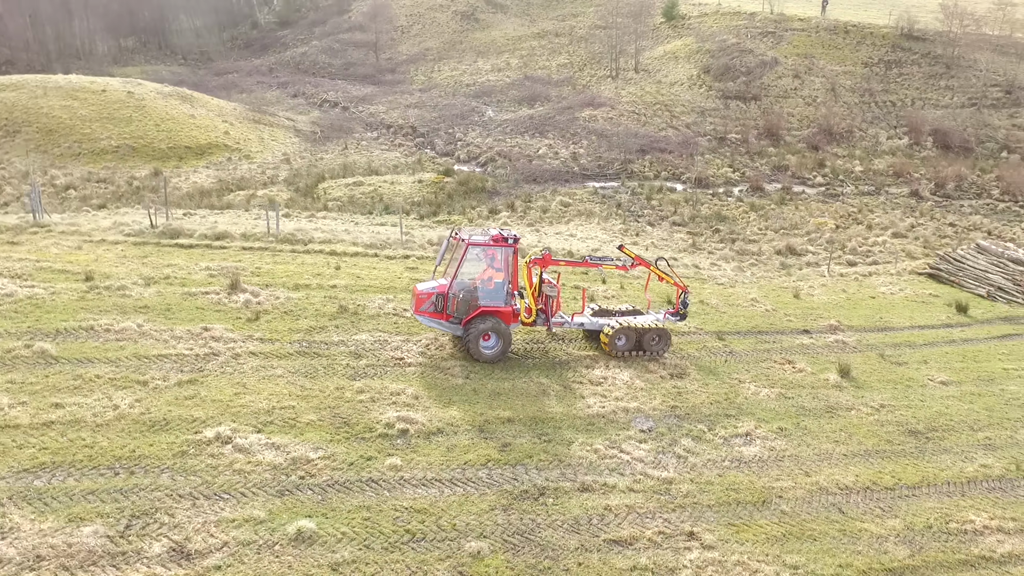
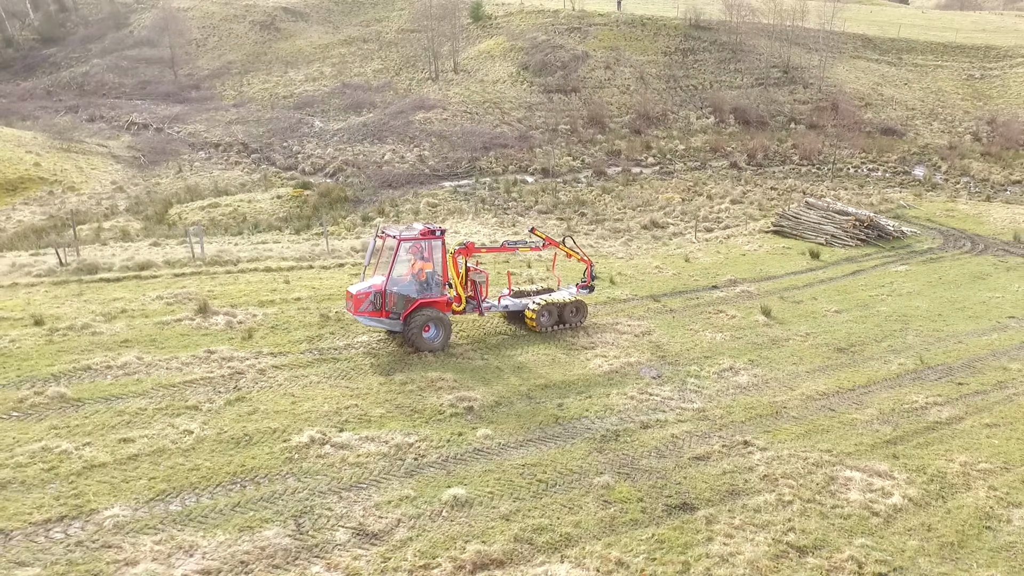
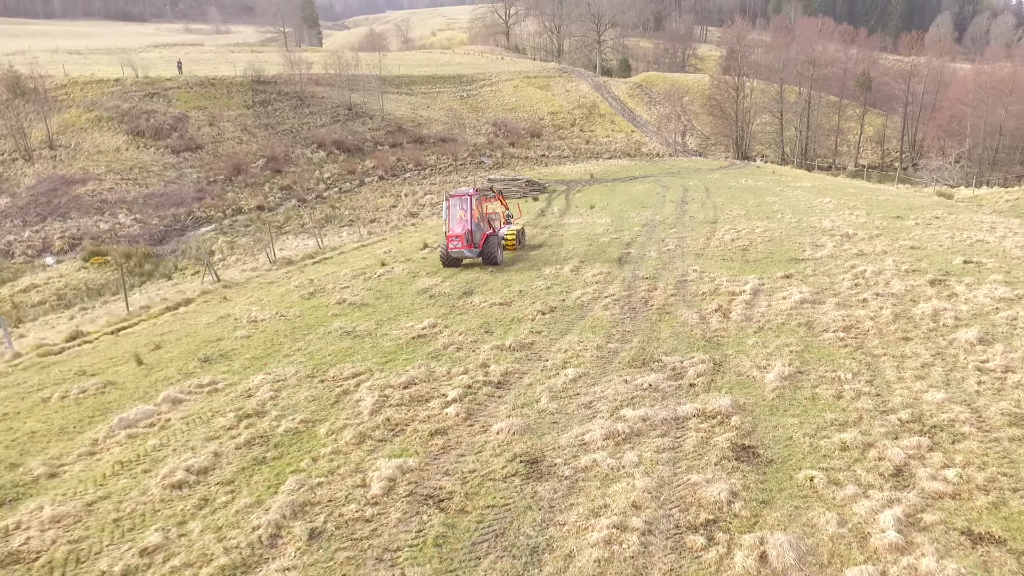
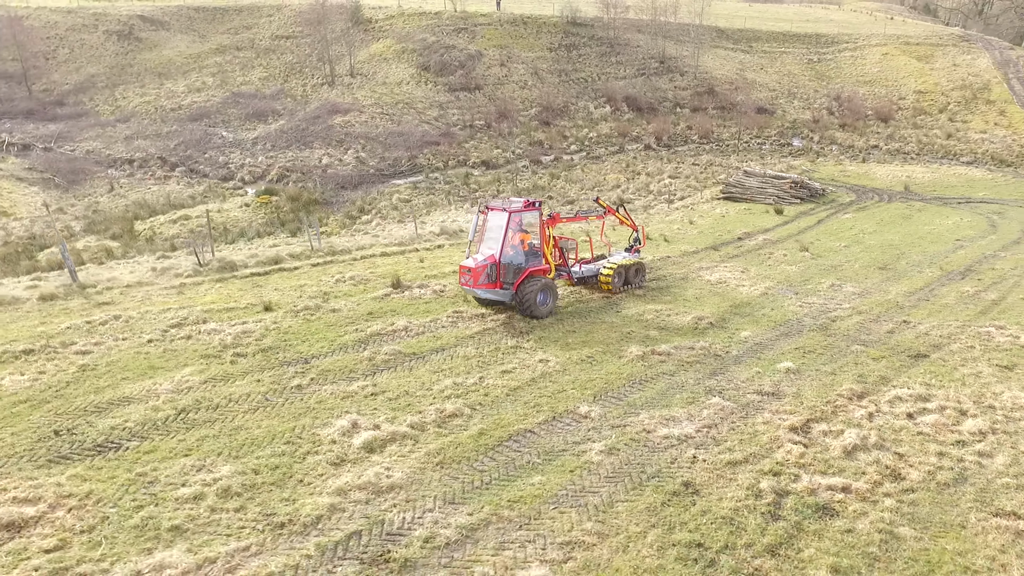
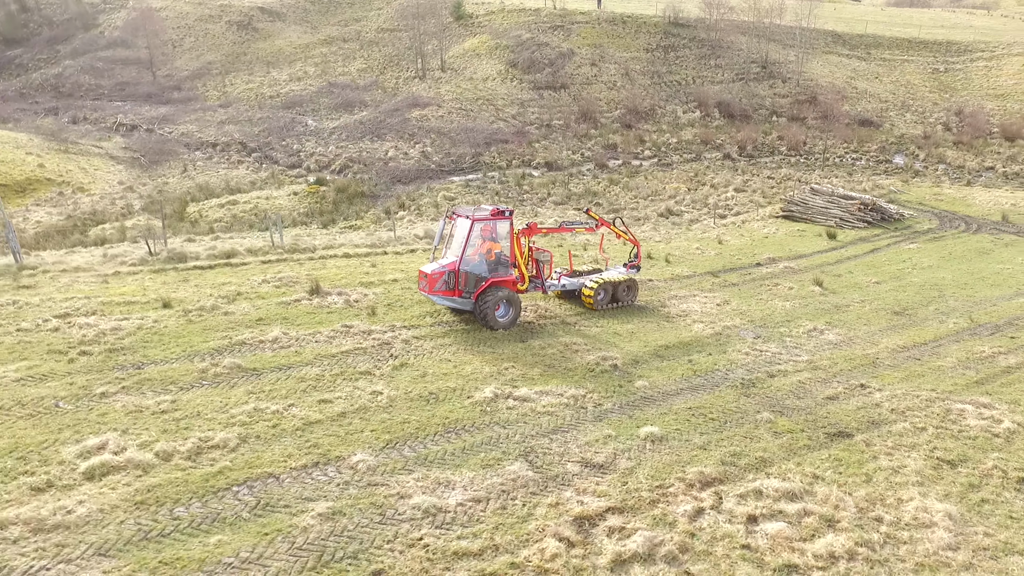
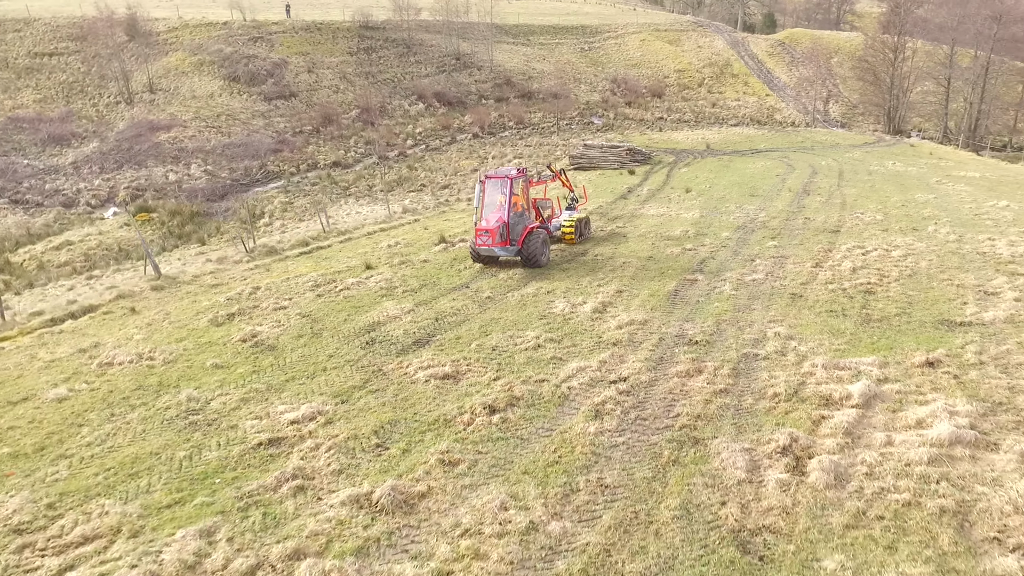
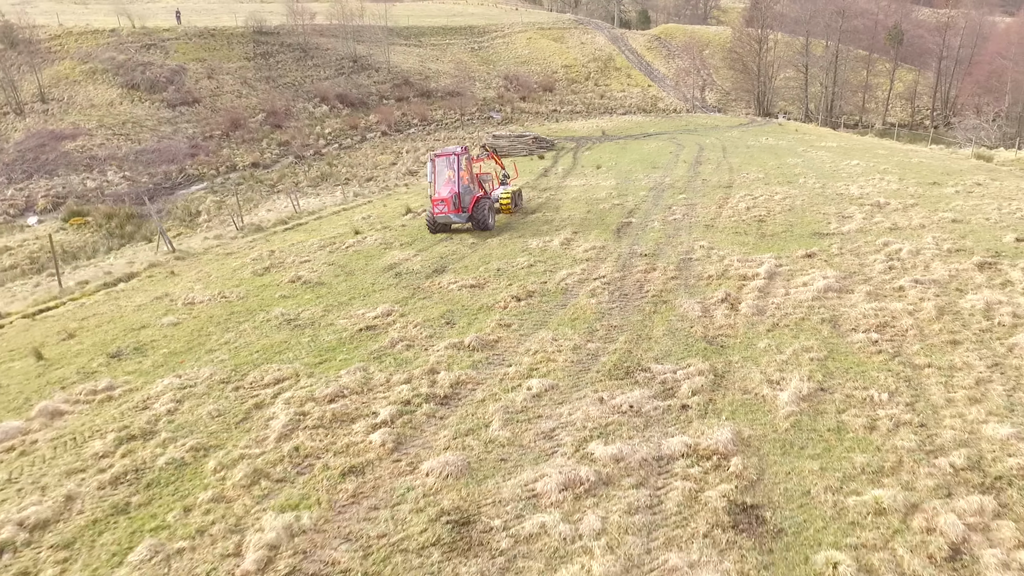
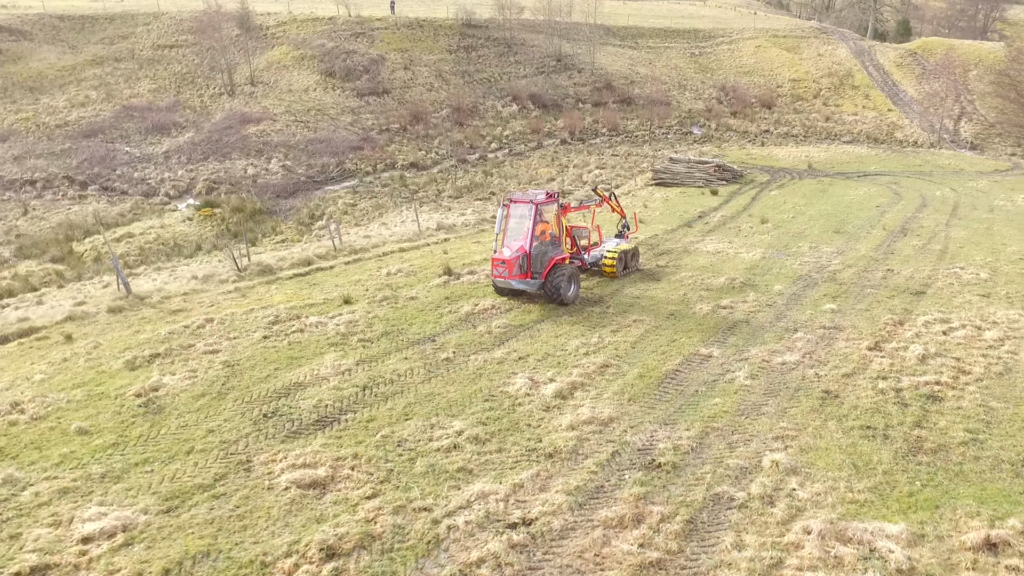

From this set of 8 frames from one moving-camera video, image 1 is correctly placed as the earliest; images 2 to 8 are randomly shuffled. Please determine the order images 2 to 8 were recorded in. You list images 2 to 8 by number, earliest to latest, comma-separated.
2, 5, 4, 8, 6, 7, 3
